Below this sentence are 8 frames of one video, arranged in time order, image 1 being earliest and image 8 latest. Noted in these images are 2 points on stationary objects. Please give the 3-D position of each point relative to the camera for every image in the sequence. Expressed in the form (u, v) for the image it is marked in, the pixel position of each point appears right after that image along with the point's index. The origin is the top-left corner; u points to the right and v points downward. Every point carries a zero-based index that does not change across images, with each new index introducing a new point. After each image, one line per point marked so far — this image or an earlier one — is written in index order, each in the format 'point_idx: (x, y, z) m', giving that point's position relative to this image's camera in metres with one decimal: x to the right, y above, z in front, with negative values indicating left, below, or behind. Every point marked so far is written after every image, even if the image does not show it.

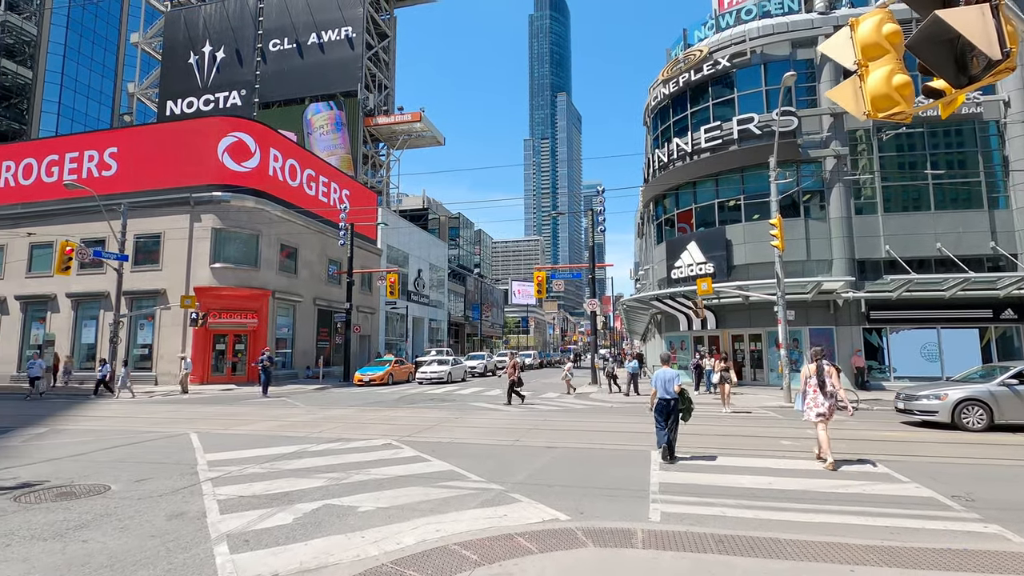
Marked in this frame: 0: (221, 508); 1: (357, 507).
0: (-3.2, -2.4, +5.9) m
1: (-1.7, -2.5, +6.0) m
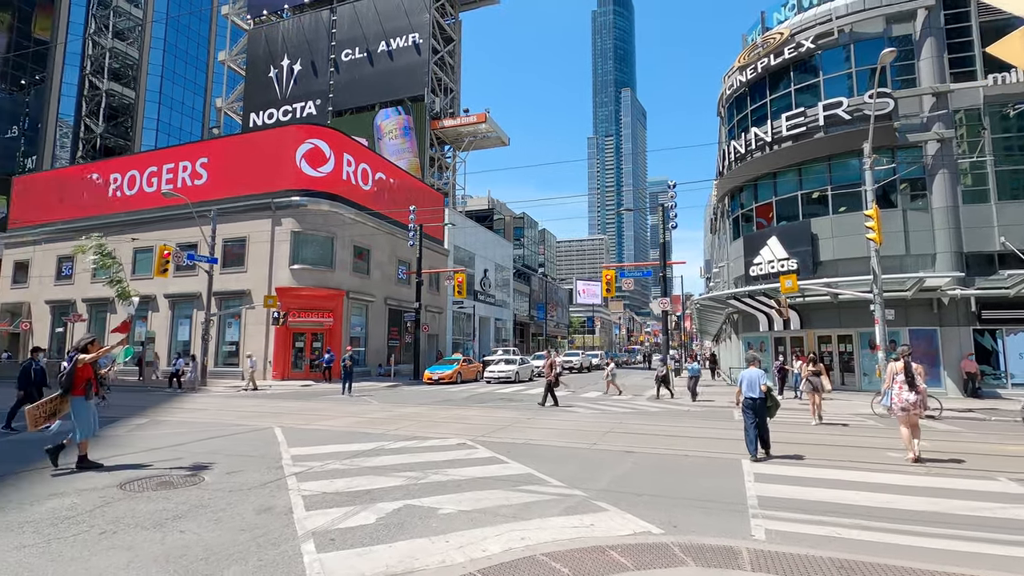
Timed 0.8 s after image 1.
0: (-2.3, -2.4, +5.9) m
1: (-0.8, -2.4, +5.8) m
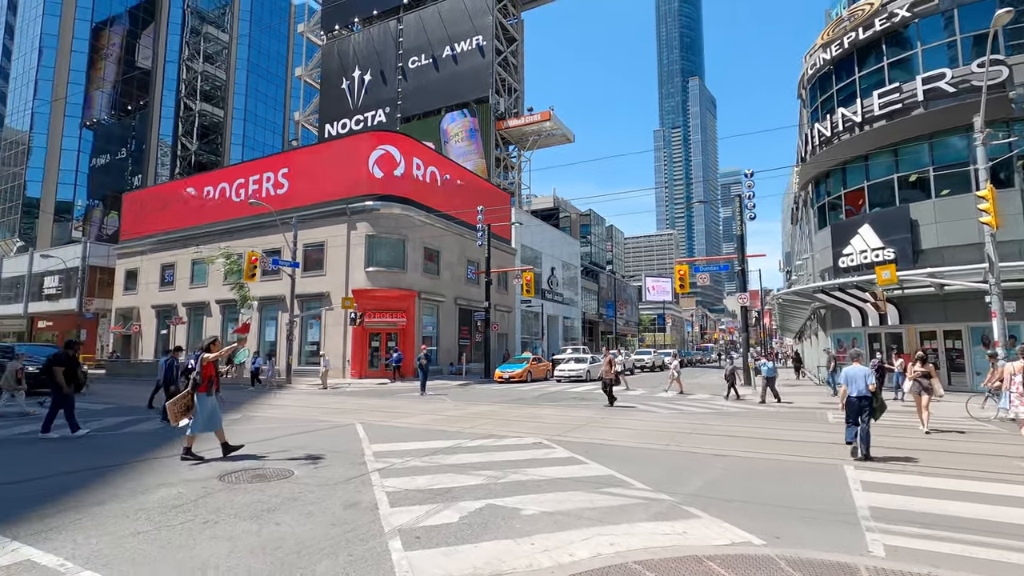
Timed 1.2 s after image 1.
0: (-1.4, -2.4, +6.0) m
1: (+0.1, -2.4, +5.7) m
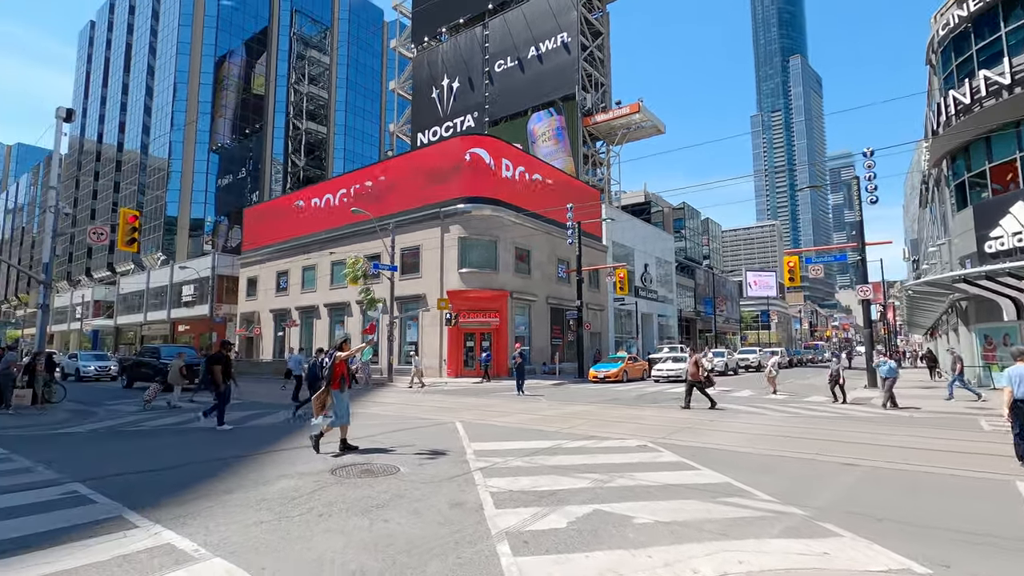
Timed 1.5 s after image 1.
0: (-0.2, -2.3, +5.8) m
1: (+1.2, -2.3, +5.3) m
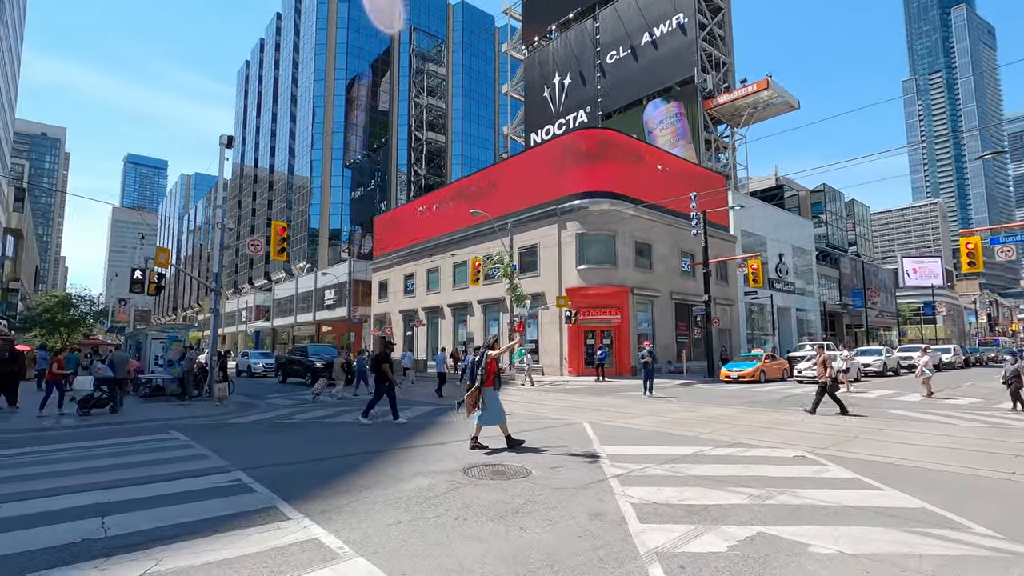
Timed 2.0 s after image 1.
0: (+1.3, -2.3, +5.3) m
1: (+2.5, -2.2, +4.5) m
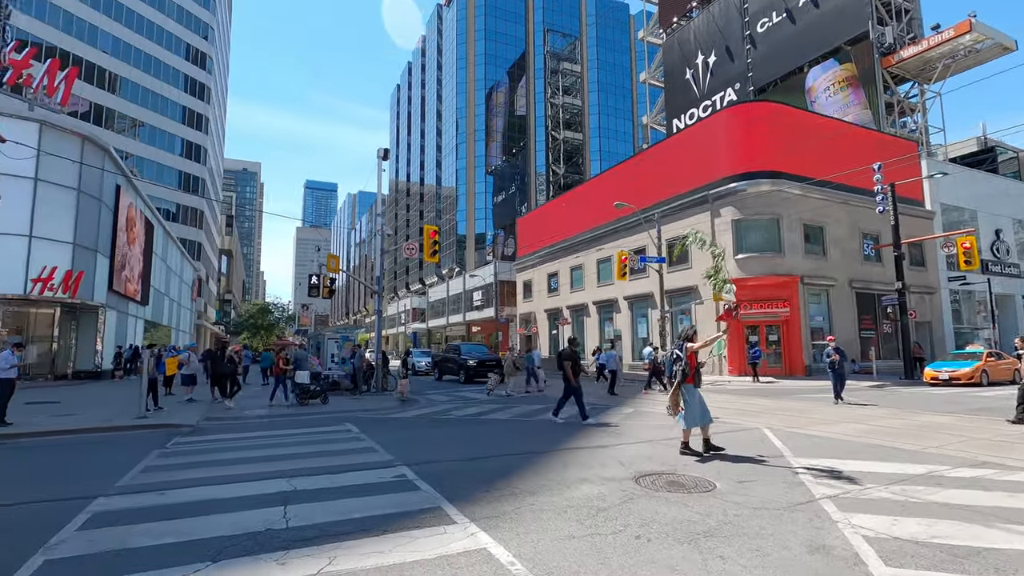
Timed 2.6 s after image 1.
0: (+2.8, -2.0, +4.1) m
1: (+3.8, -1.9, +3.0) m
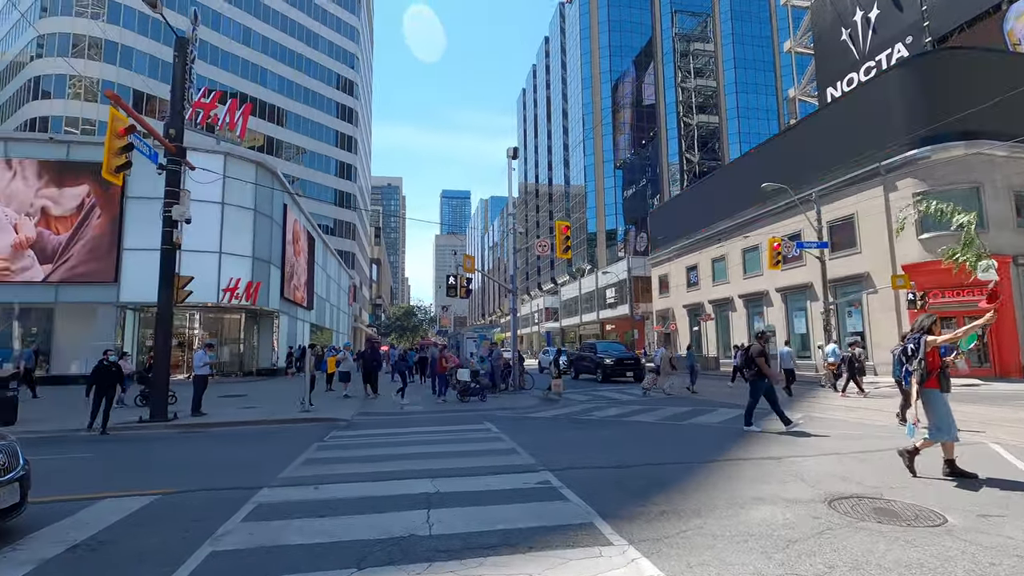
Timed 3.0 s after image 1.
0: (+3.8, -1.8, +2.6) m
1: (+4.5, -1.7, +1.4) m
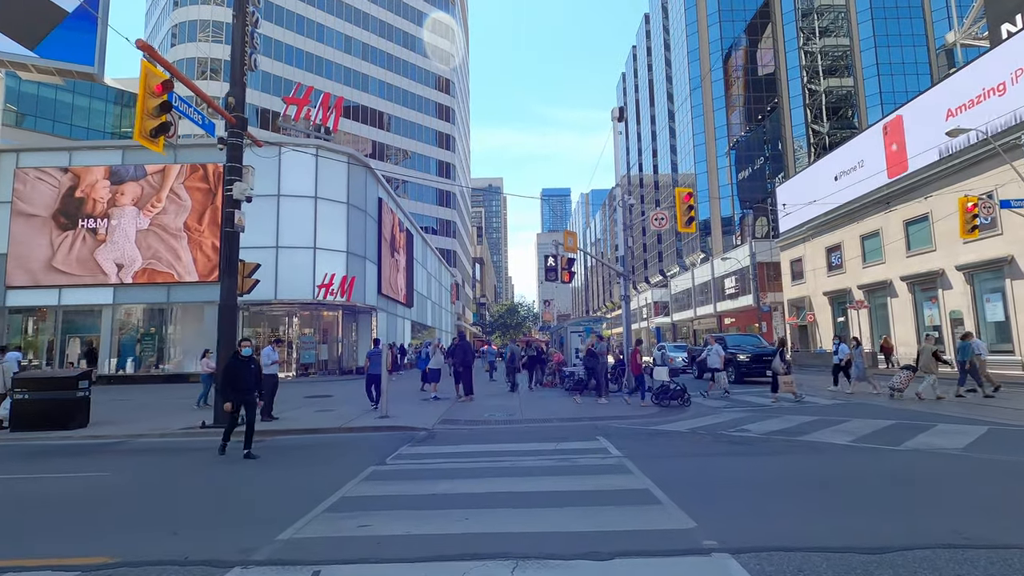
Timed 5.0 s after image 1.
0: (+4.0, -1.2, -1.1) m
1: (+4.4, -1.1, -2.5) m
